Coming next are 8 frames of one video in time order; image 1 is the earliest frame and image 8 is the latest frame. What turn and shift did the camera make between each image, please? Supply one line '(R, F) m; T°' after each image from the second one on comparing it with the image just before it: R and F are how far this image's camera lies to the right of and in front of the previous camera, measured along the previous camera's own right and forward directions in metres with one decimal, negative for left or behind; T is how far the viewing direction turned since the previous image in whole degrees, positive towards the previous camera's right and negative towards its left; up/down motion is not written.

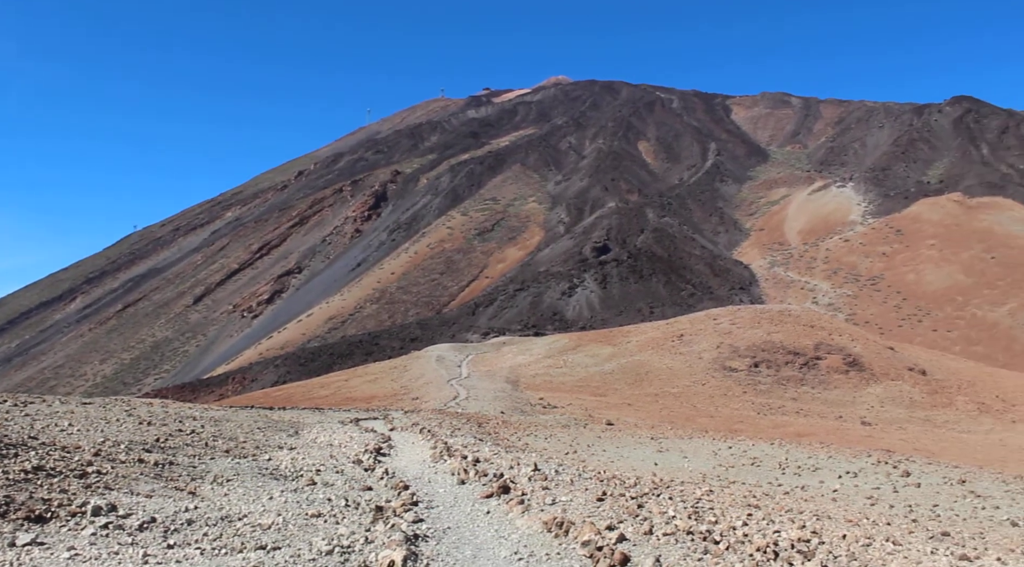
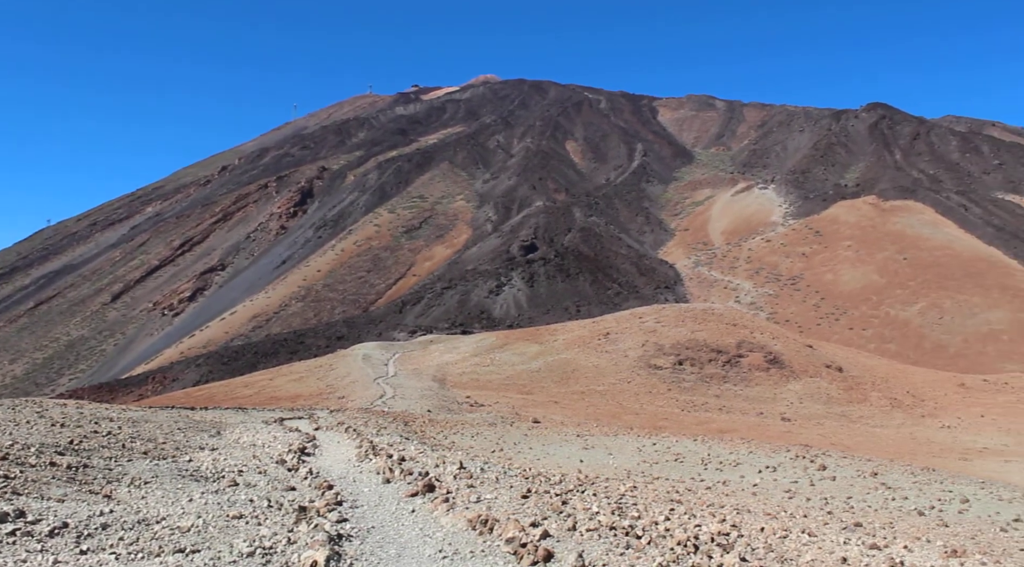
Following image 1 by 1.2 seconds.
(+0.4, 0.0) m; +4°
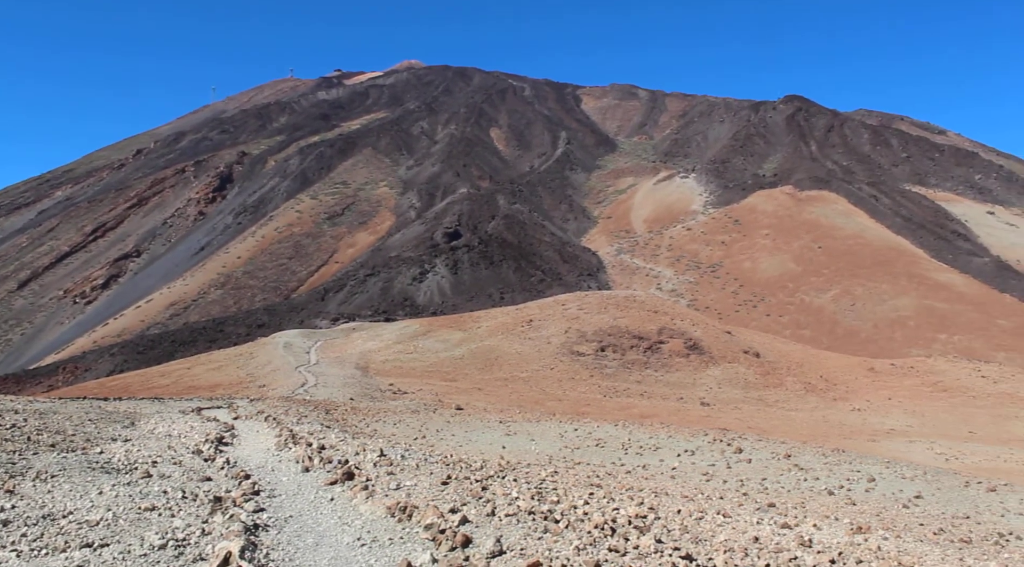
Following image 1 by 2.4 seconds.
(+0.6, 0.0) m; +4°
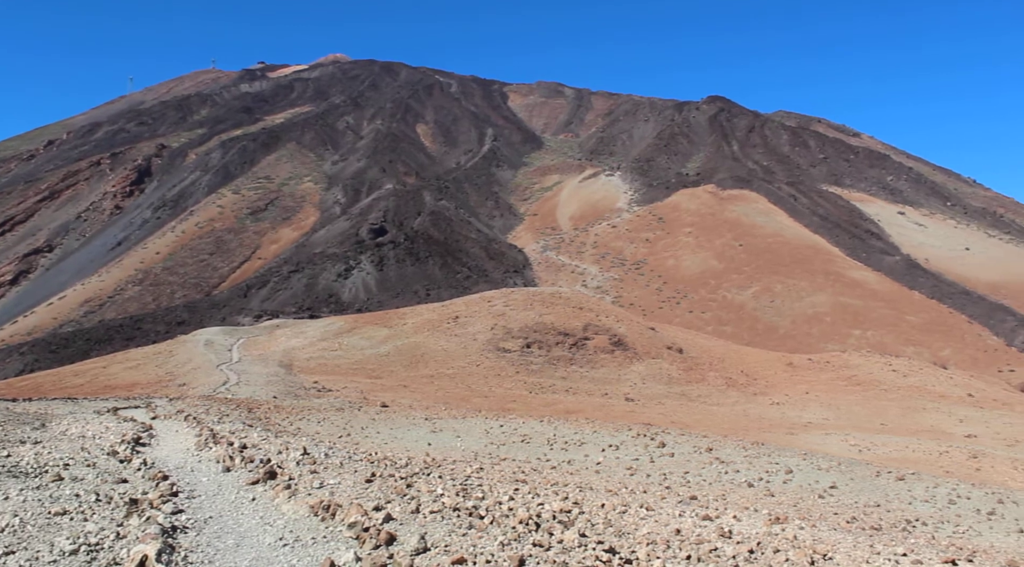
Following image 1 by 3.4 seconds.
(+0.5, 0.0) m; +4°
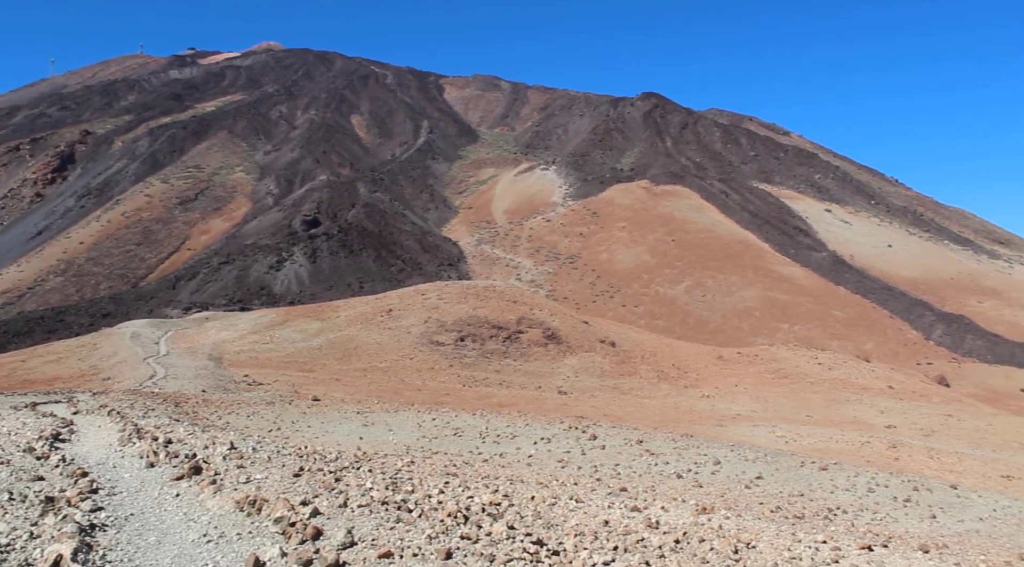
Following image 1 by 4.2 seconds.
(+0.5, 0.0) m; +3°
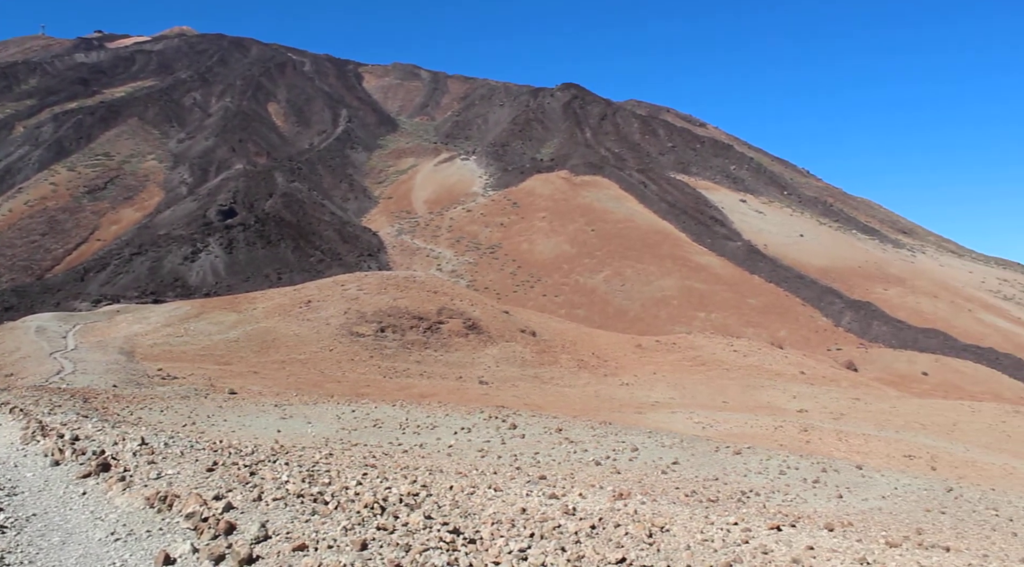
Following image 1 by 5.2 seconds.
(+0.6, 0.0) m; +4°
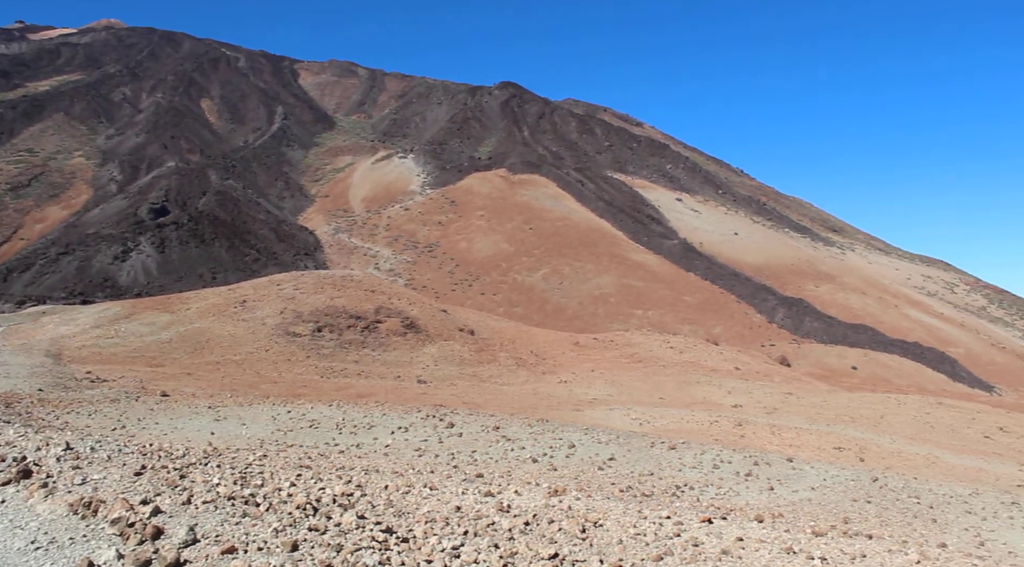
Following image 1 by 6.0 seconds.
(+0.5, 0.0) m; +3°
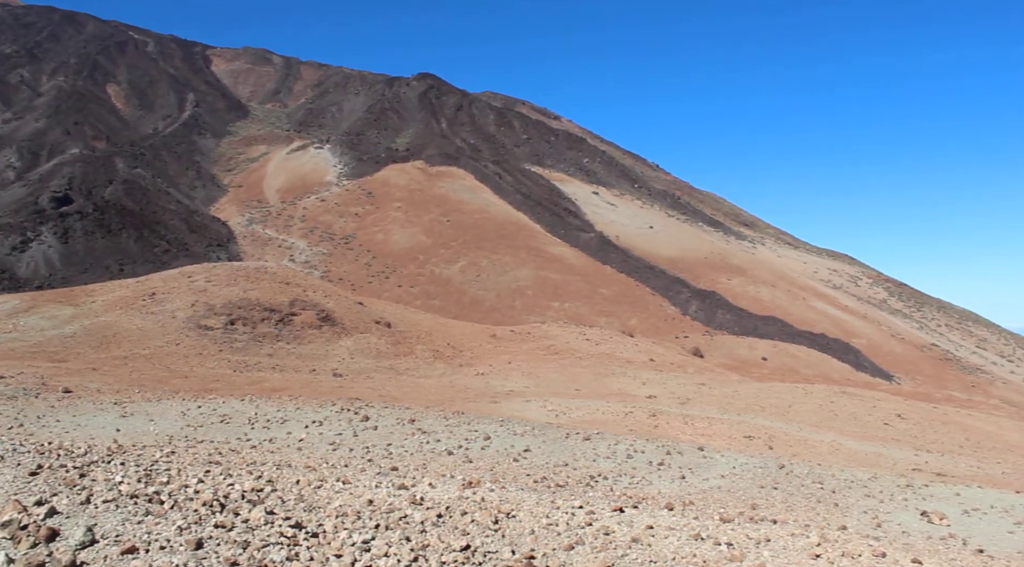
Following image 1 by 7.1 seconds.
(+0.6, 0.0) m; +4°
